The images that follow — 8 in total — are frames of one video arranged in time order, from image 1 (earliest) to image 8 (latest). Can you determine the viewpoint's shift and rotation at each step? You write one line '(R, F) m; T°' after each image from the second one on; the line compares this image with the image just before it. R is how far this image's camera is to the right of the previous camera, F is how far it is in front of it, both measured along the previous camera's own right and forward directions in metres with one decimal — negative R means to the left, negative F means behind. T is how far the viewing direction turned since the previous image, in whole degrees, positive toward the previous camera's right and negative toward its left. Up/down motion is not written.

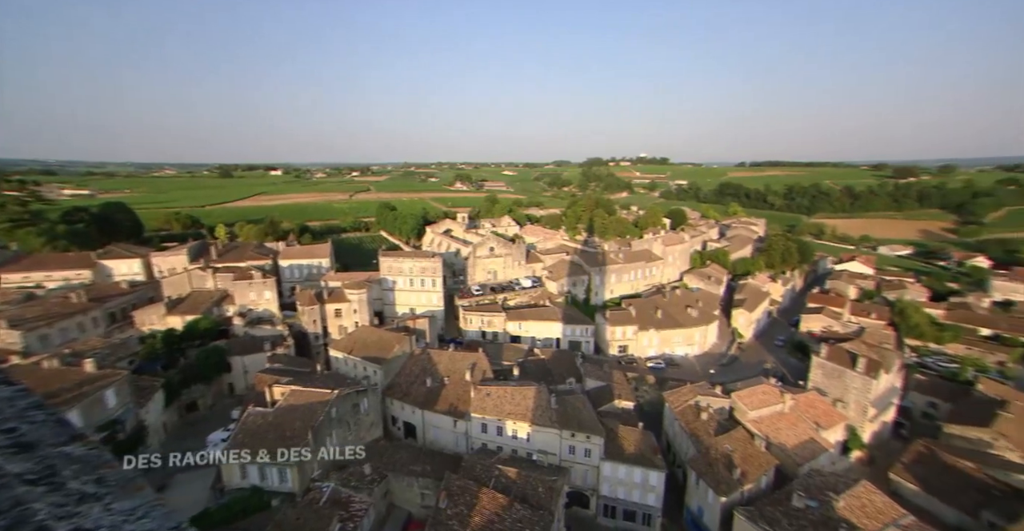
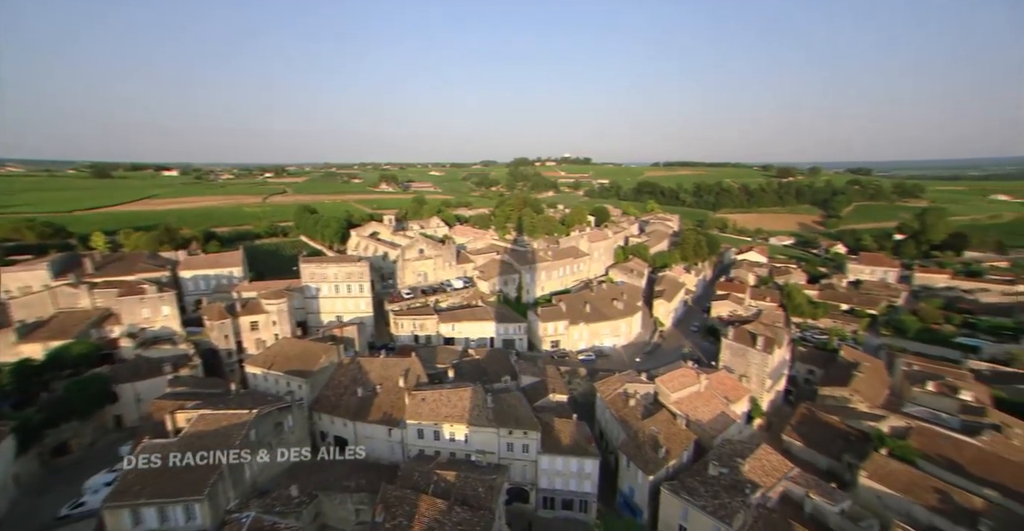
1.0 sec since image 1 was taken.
(+0.5, +0.1) m; +9°
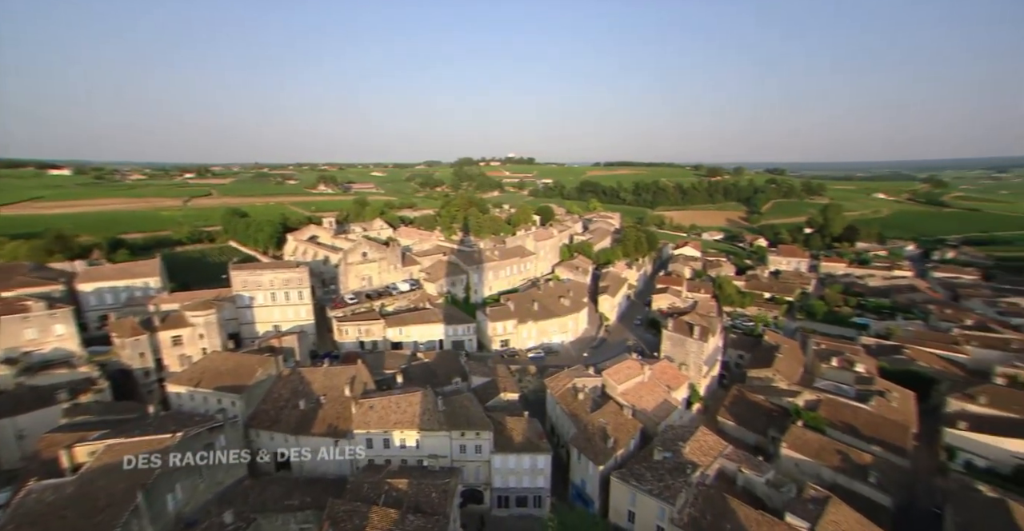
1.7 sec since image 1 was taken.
(+0.3, -0.1) m; +7°
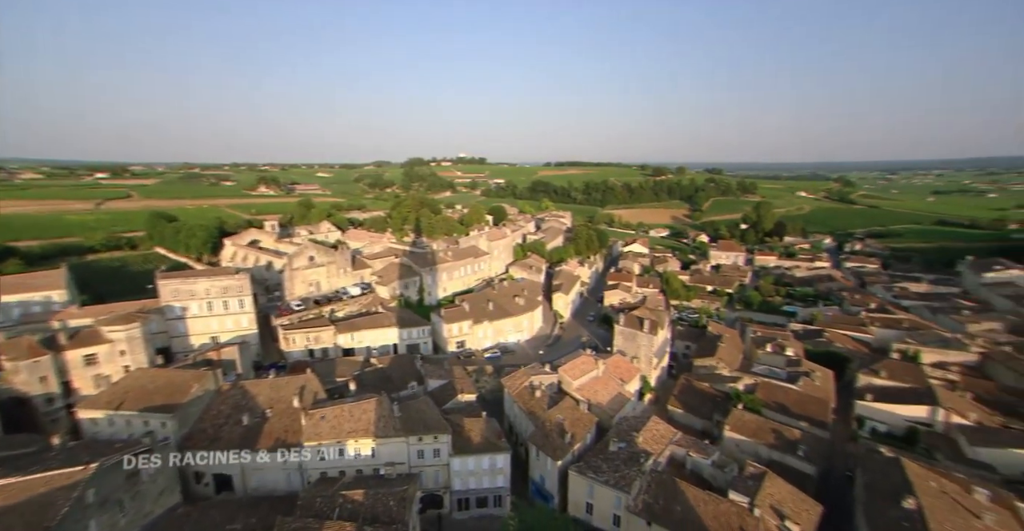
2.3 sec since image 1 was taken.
(-0.1, -1.2) m; +6°
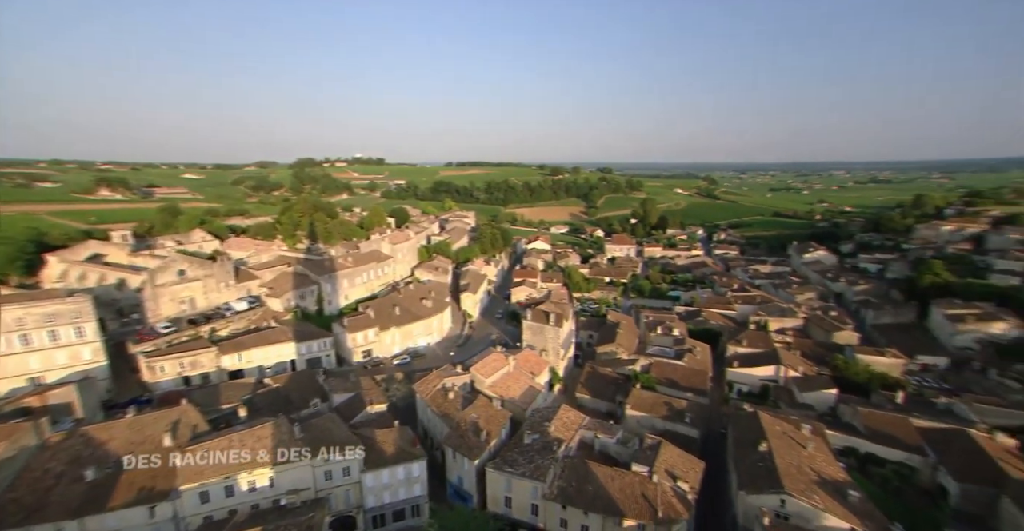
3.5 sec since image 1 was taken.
(-0.1, -0.9) m; +12°
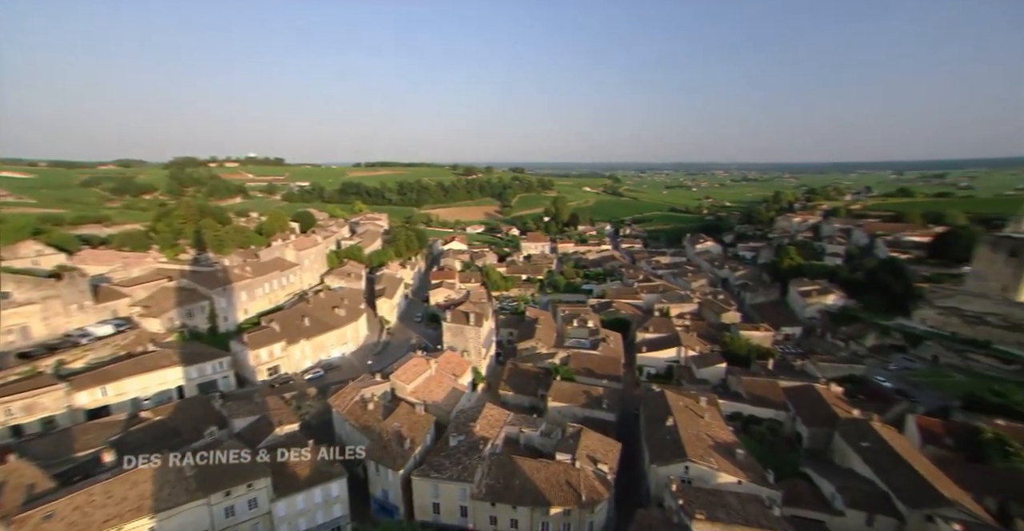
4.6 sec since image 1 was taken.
(0.0, -0.2) m; +10°
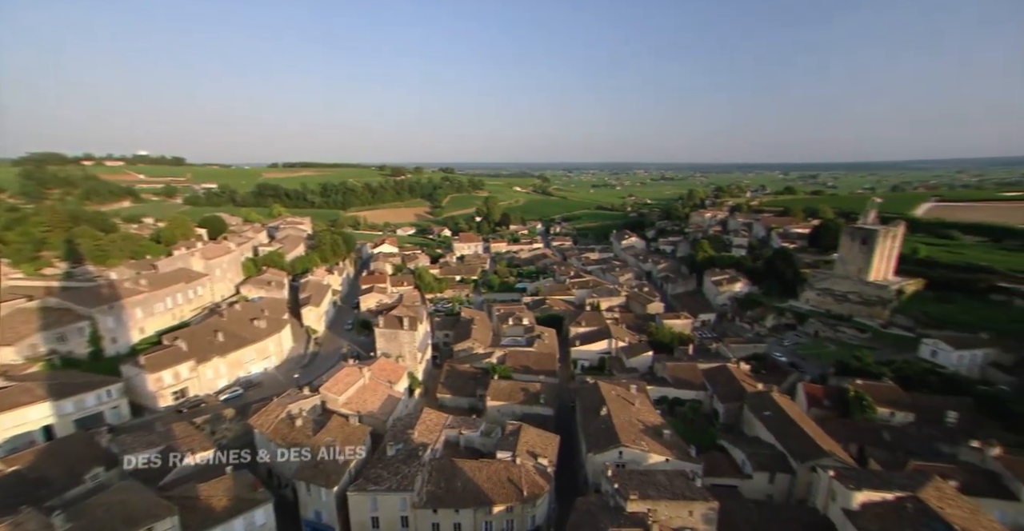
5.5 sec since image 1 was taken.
(0.0, -0.1) m; +8°
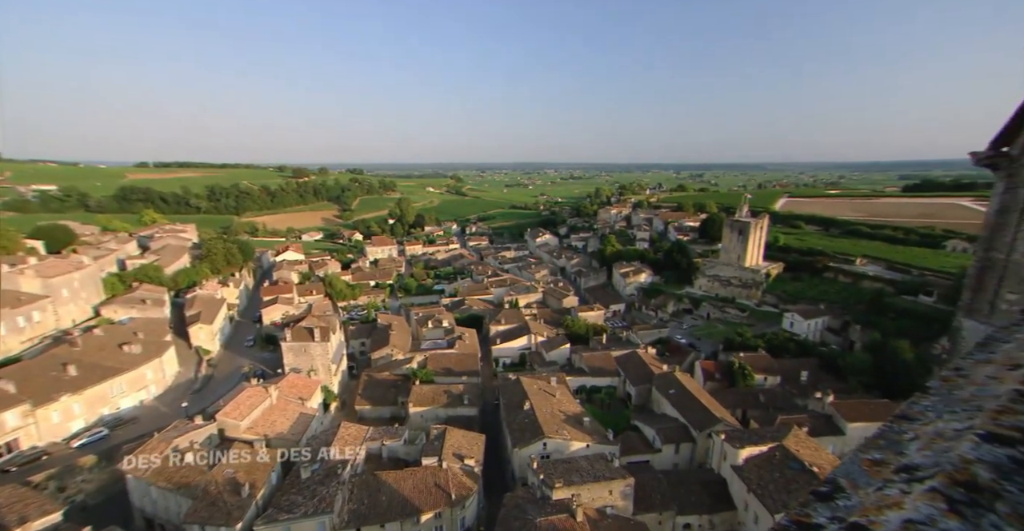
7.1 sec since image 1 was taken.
(0.0, -0.1) m; +10°
